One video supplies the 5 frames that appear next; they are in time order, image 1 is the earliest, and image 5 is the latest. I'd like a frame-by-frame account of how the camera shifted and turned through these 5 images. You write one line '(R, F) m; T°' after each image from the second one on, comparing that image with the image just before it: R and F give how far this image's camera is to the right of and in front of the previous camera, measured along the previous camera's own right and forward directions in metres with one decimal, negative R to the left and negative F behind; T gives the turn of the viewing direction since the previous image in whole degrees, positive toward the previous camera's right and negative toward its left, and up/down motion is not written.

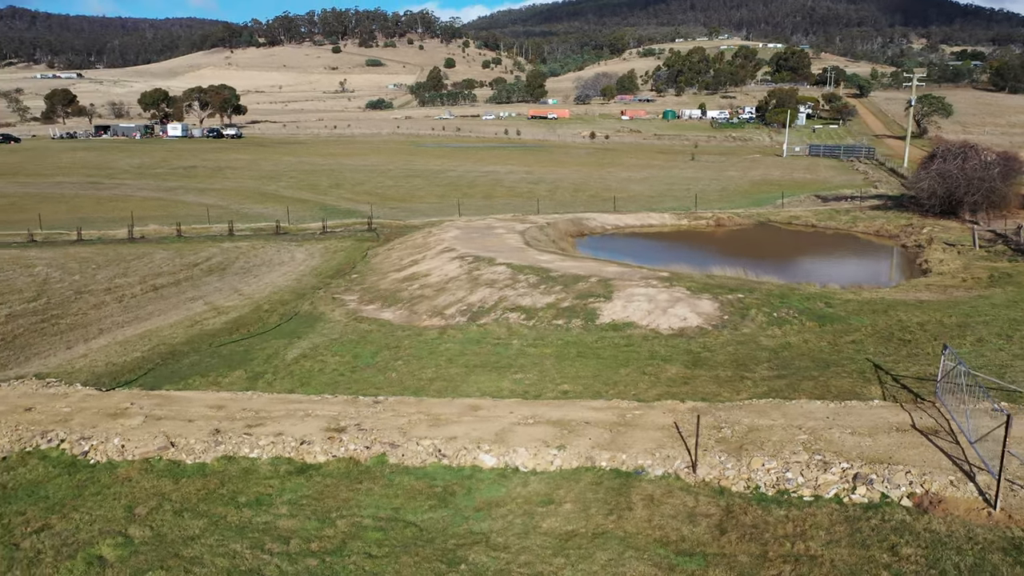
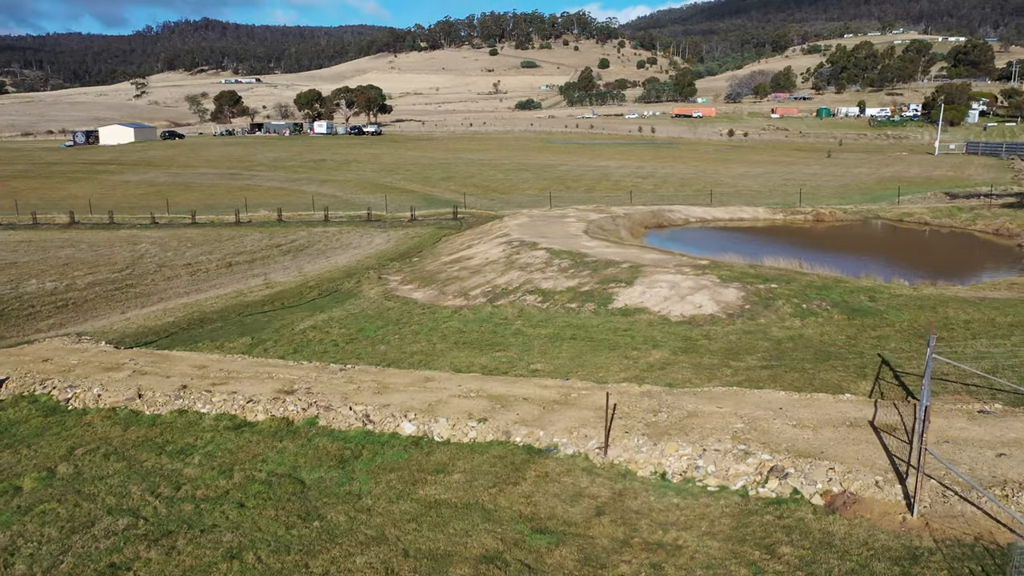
(+4.5, +0.9) m; -11°
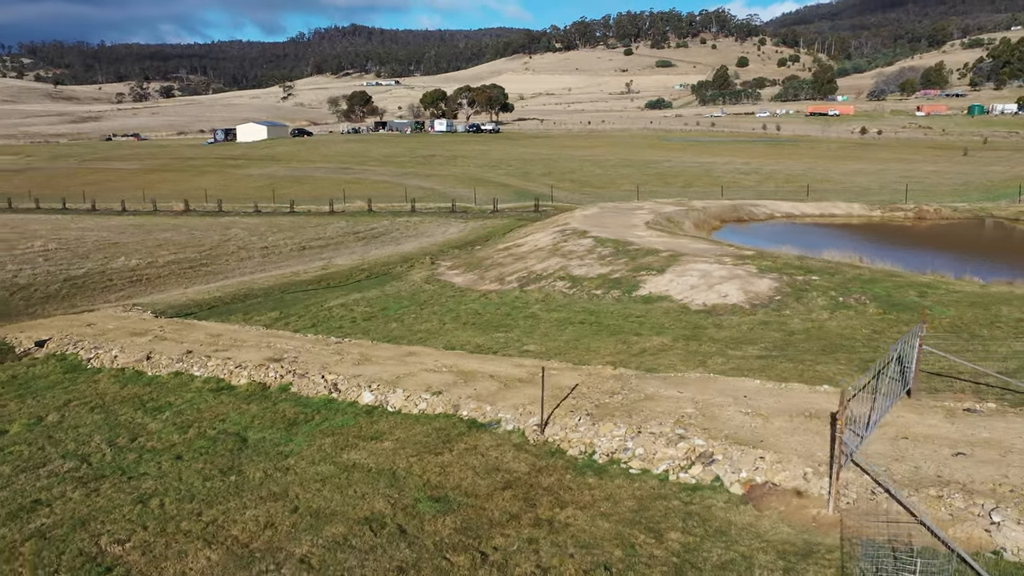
(+3.4, +0.5) m; -9°
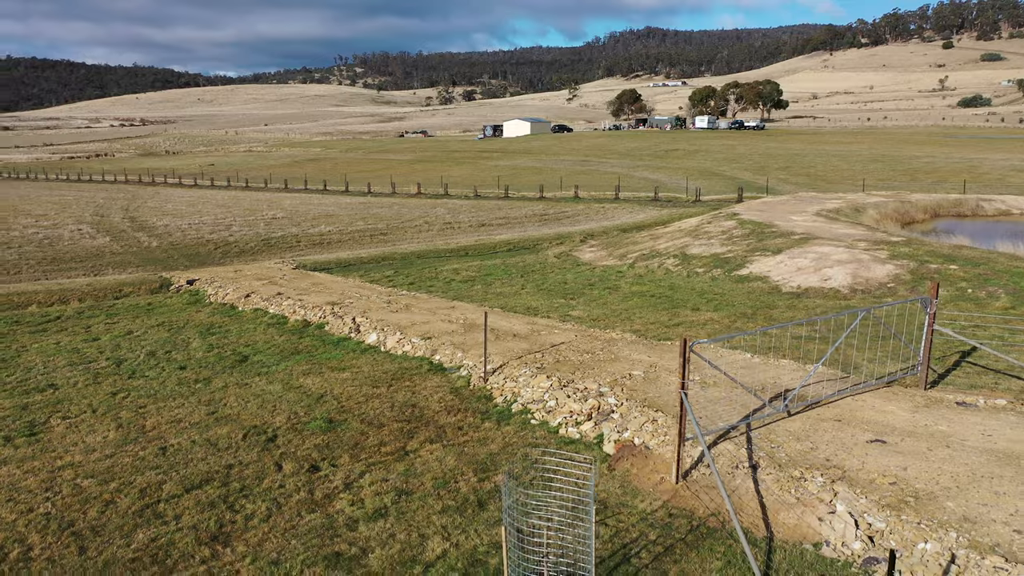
(+5.5, +1.2) m; -19°
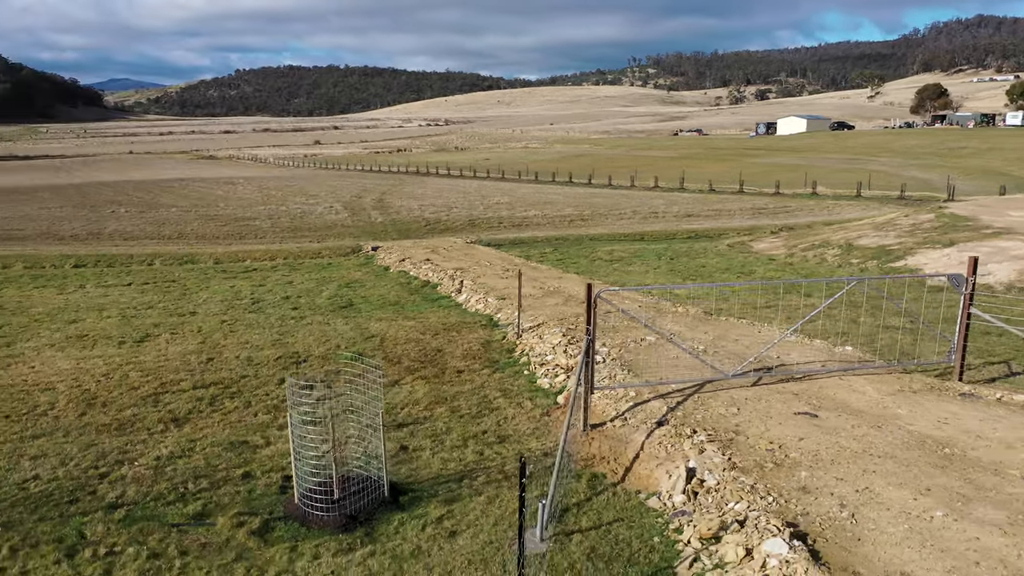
(+4.2, +0.3) m; -19°
